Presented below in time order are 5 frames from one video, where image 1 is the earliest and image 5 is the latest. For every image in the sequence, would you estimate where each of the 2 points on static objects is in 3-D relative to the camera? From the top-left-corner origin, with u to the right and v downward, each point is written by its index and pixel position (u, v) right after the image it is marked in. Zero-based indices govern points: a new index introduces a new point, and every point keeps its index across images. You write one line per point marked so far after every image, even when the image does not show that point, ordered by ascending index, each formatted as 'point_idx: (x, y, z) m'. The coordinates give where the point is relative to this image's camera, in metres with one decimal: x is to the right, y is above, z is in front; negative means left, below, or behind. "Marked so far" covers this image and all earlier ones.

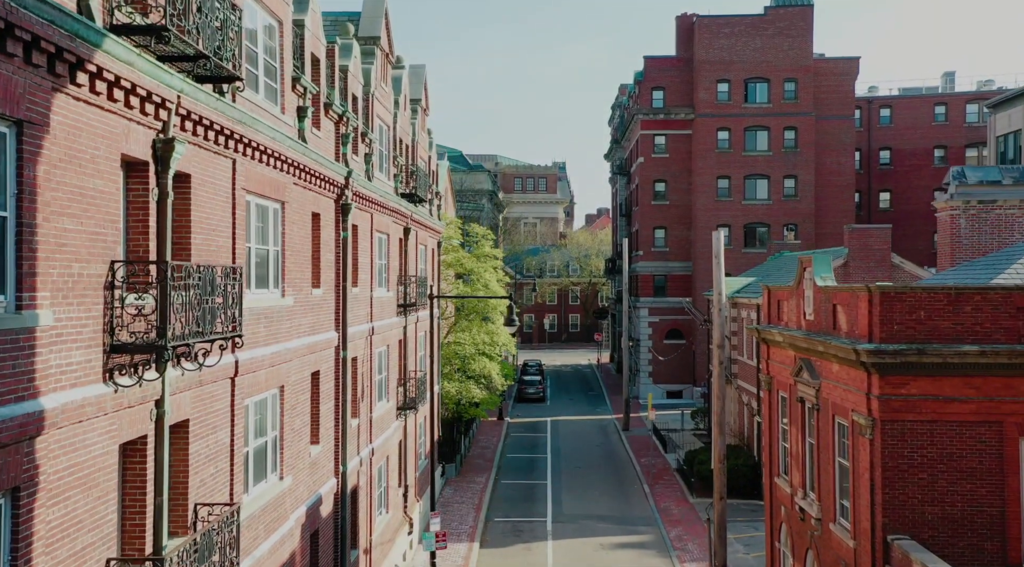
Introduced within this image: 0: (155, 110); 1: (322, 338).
0: (-3.6, +1.7, +10.6) m
1: (-3.4, -1.0, +18.4) m
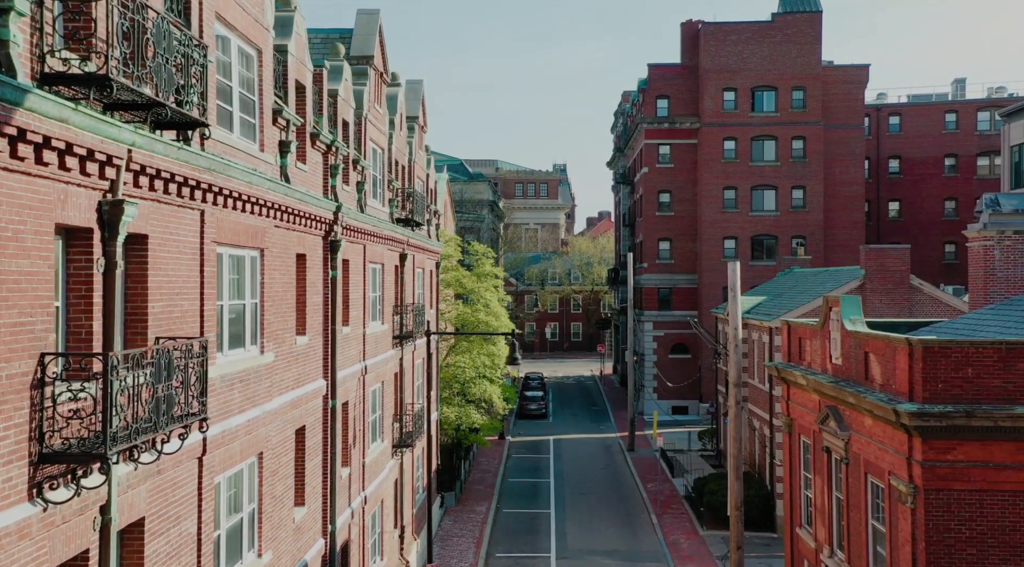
0: (-3.6, +1.0, +9.1) m
1: (-3.3, -1.7, +16.9) m
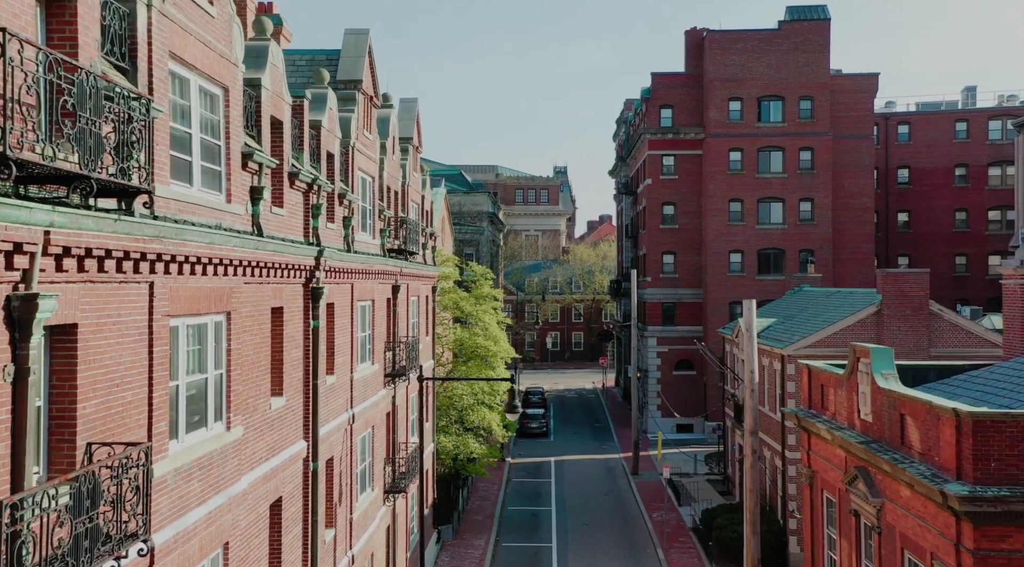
0: (-3.6, +0.2, +7.5) m
1: (-3.3, -2.5, +15.3) m
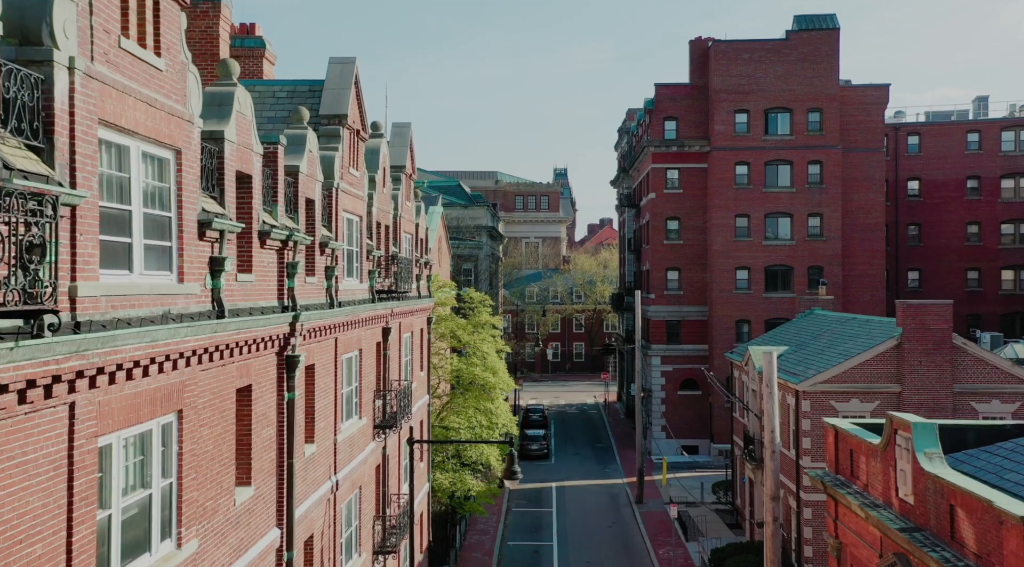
0: (-3.6, -0.8, +5.7) m
1: (-3.3, -3.5, +13.5) m
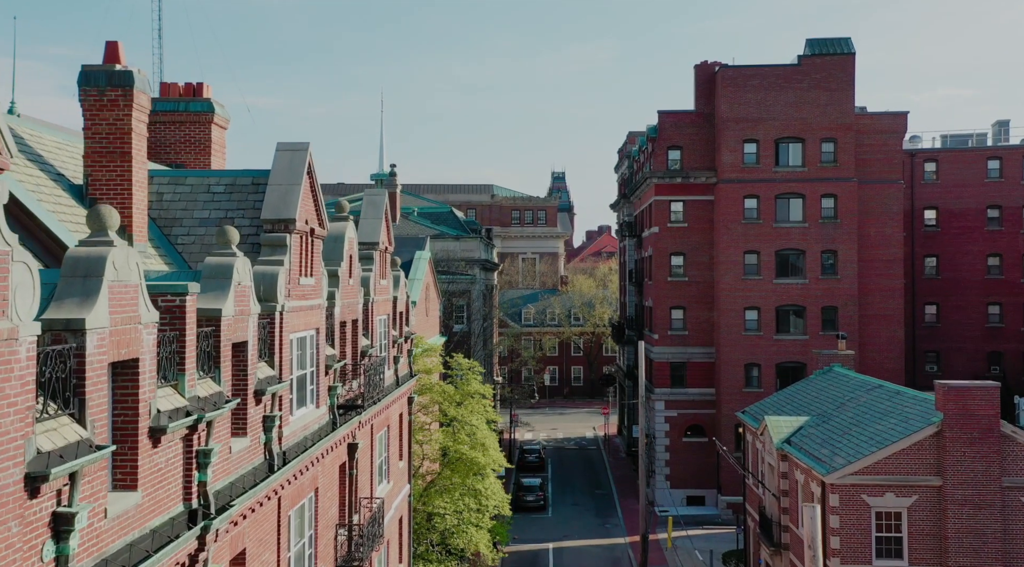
0: (-3.8, -2.9, +2.1) m
1: (-3.6, -5.7, +9.9) m
